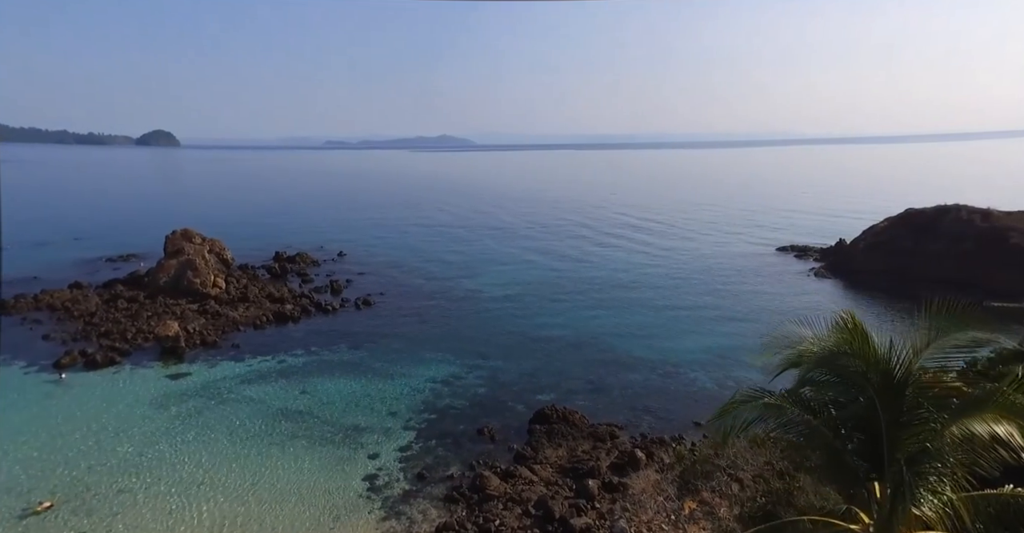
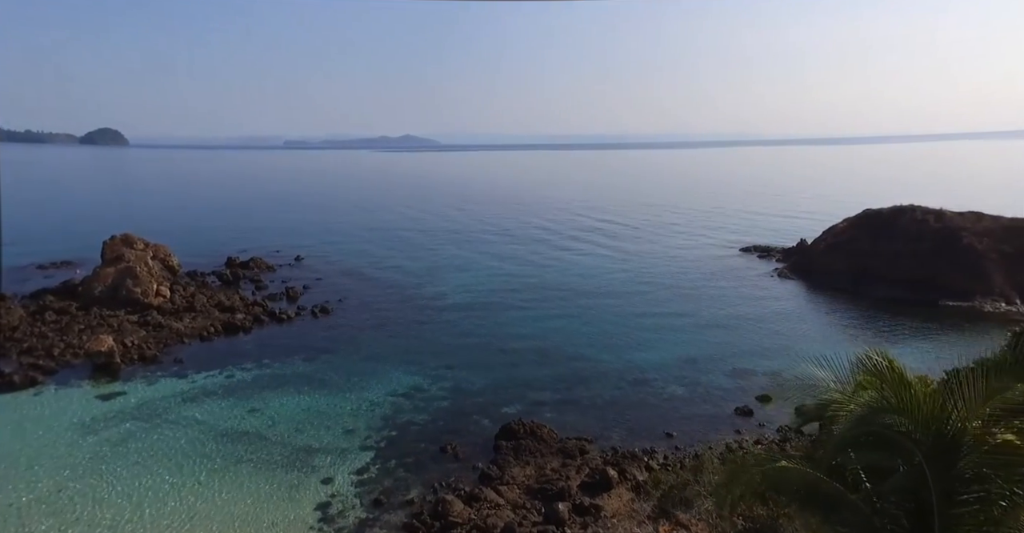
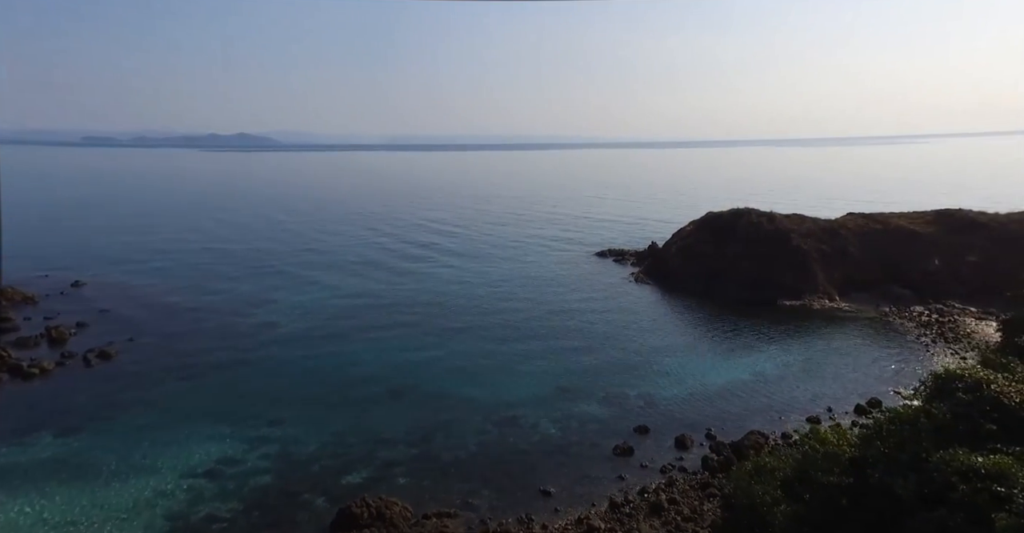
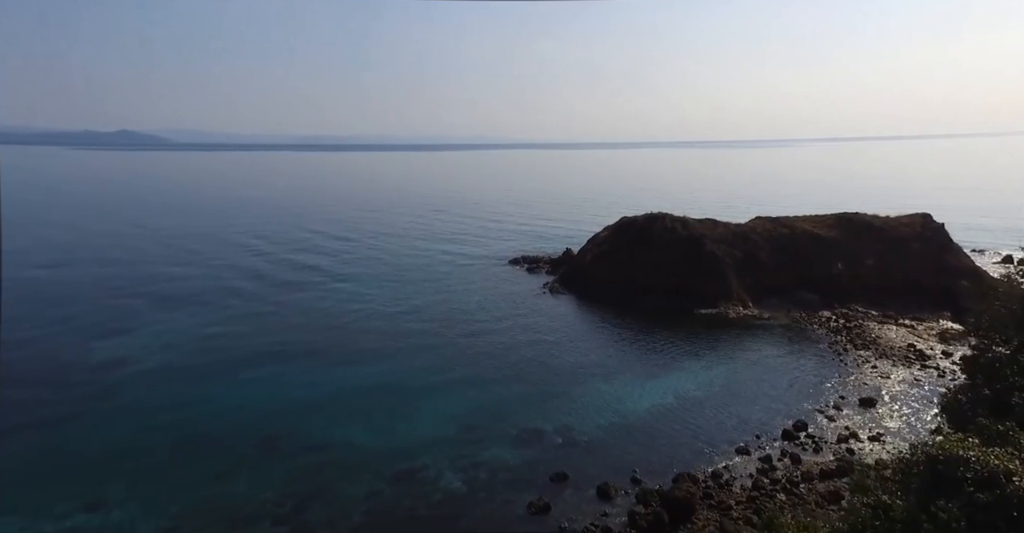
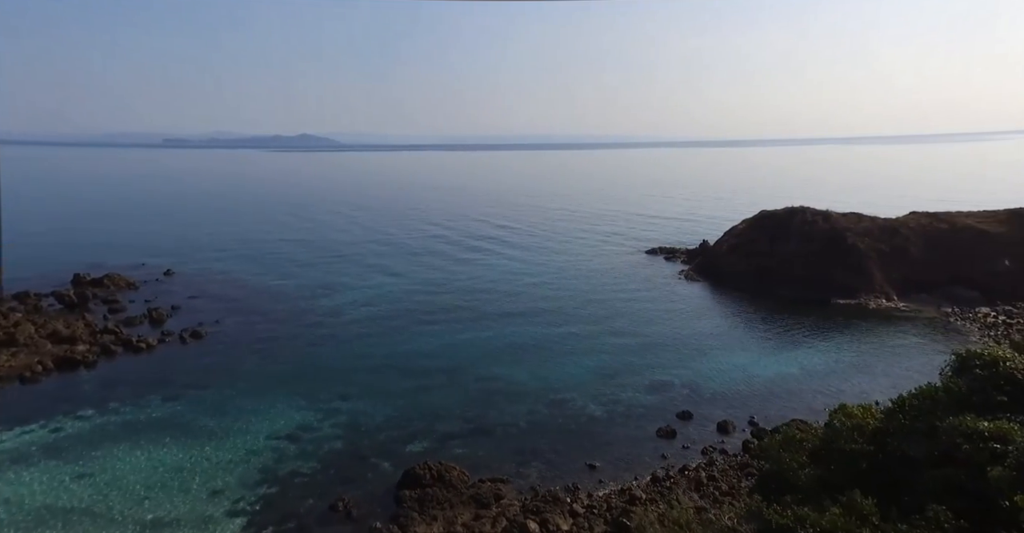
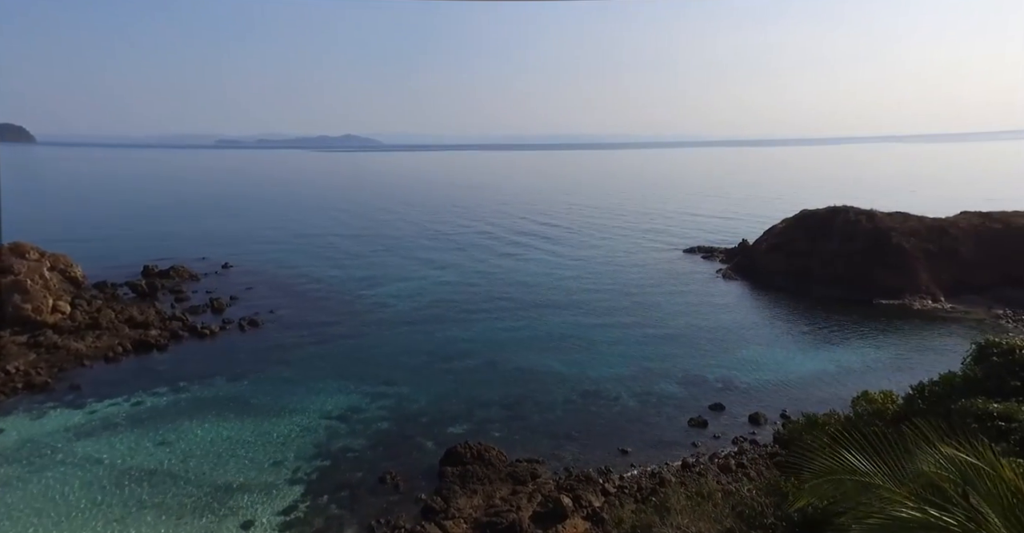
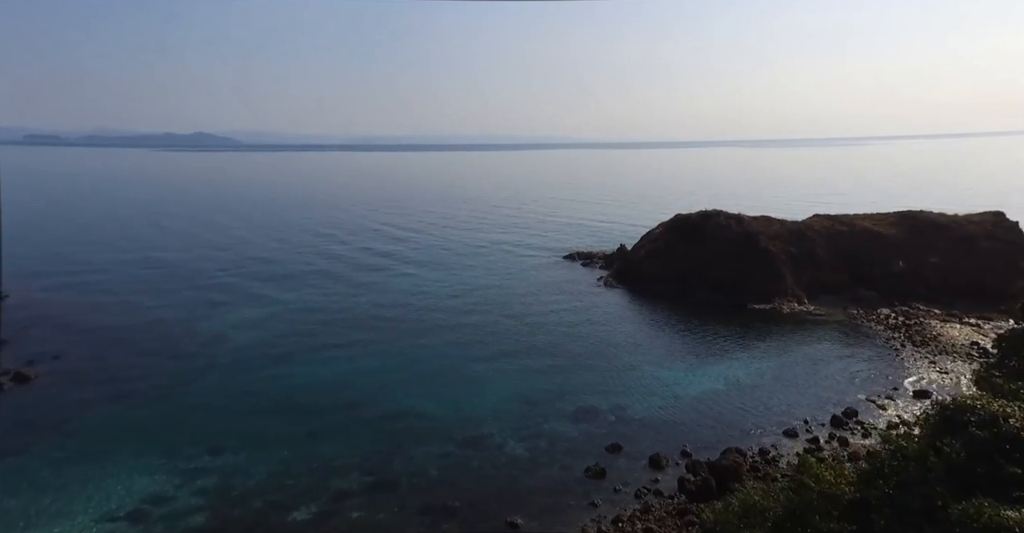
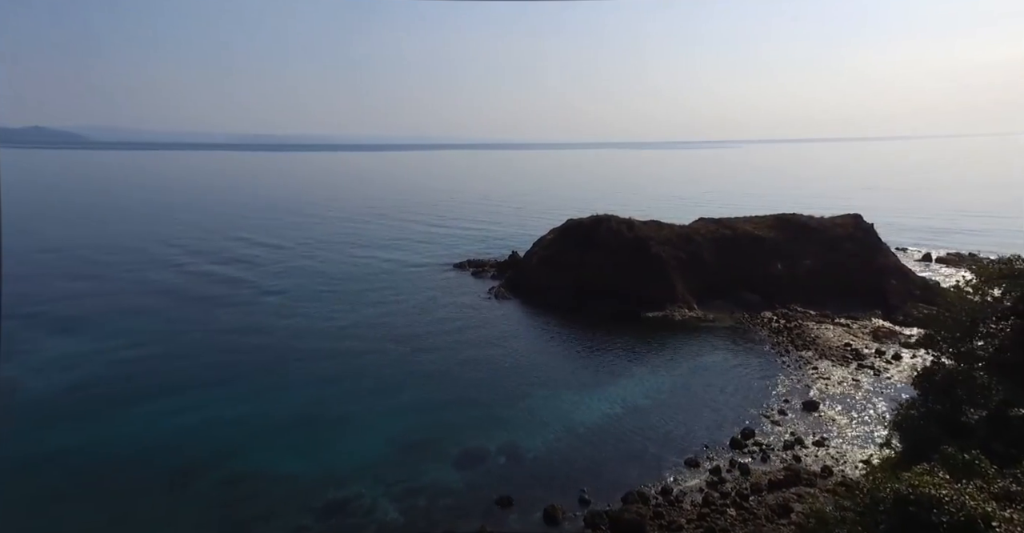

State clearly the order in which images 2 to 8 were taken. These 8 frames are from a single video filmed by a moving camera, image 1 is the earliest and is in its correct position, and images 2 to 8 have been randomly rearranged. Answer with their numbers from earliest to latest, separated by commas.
2, 6, 5, 3, 7, 4, 8
